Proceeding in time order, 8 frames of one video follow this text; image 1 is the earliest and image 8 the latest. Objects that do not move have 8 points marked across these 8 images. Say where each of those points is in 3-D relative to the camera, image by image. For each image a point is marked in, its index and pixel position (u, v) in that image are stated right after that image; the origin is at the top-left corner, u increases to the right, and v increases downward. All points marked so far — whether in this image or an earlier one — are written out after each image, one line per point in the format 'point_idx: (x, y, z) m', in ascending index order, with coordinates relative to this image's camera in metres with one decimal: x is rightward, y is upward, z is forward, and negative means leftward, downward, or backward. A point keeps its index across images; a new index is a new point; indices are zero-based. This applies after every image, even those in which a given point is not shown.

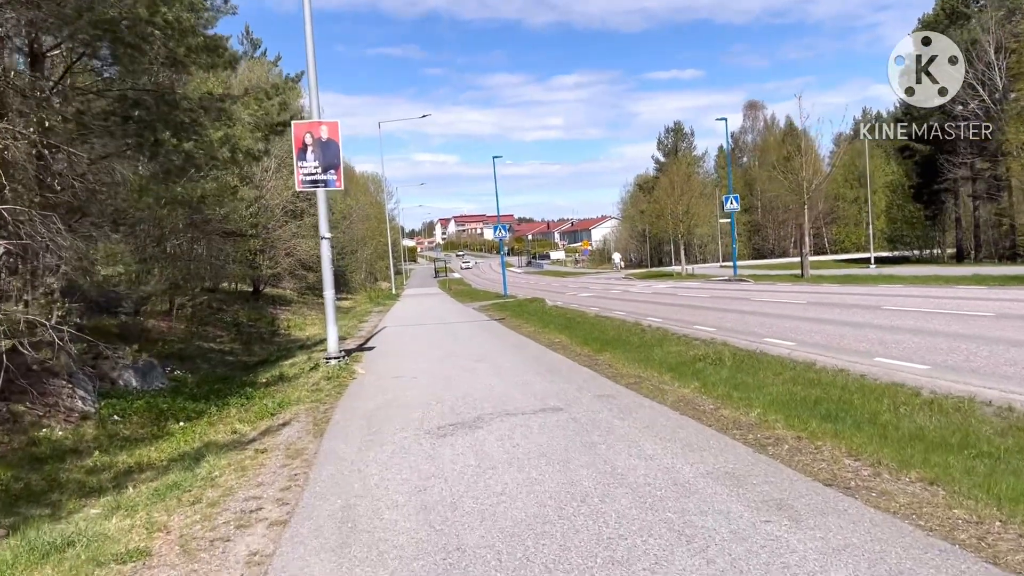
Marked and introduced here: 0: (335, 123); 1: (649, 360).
0: (-2.4, +2.3, +11.8) m
1: (+1.7, -0.9, +10.5) m
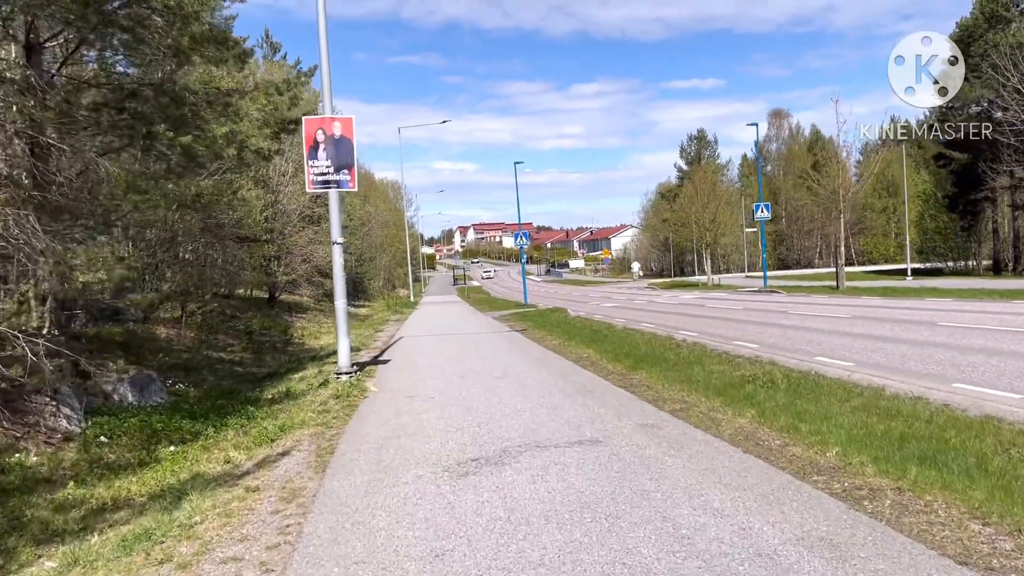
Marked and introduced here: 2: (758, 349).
0: (-2.1, +2.1, +10.9) m
1: (+2.0, -1.0, +9.4) m
2: (+3.5, -0.9, +12.2) m
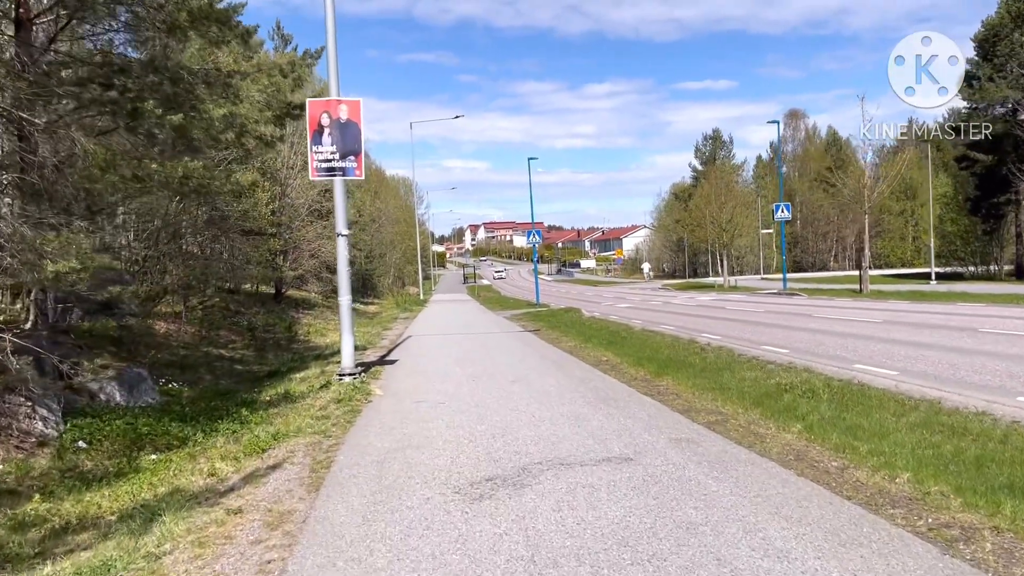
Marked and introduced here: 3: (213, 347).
0: (-1.8, +2.2, +10.2) m
1: (+2.1, -1.0, +8.7) m
2: (+3.7, -0.9, +11.4) m
3: (-6.1, -1.2, +17.6) m
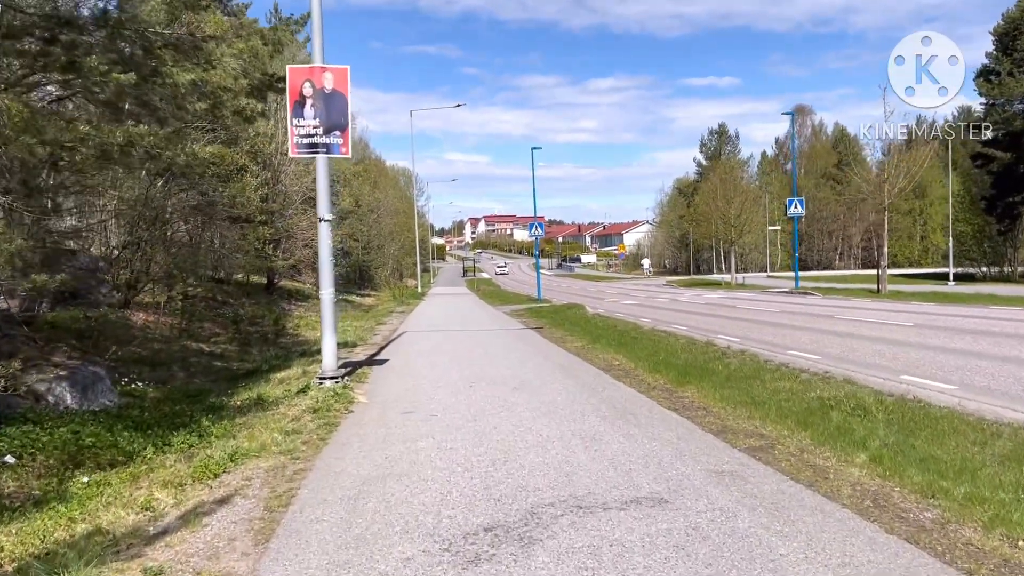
0: (-1.8, +2.3, +9.0) m
1: (+2.1, -1.0, +7.5) m
2: (+3.7, -0.9, +10.3) m
3: (-6.1, -1.0, +16.4) m
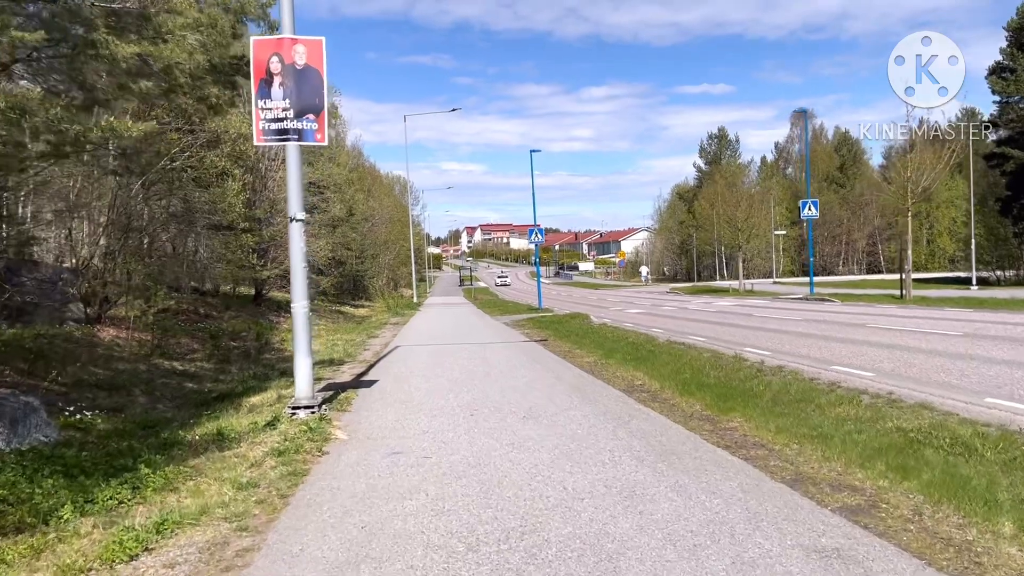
0: (-1.7, +2.2, +7.6) m
1: (+2.2, -1.1, +6.1) m
2: (+3.8, -0.9, +8.8) m
3: (-6.0, -1.2, +14.9) m
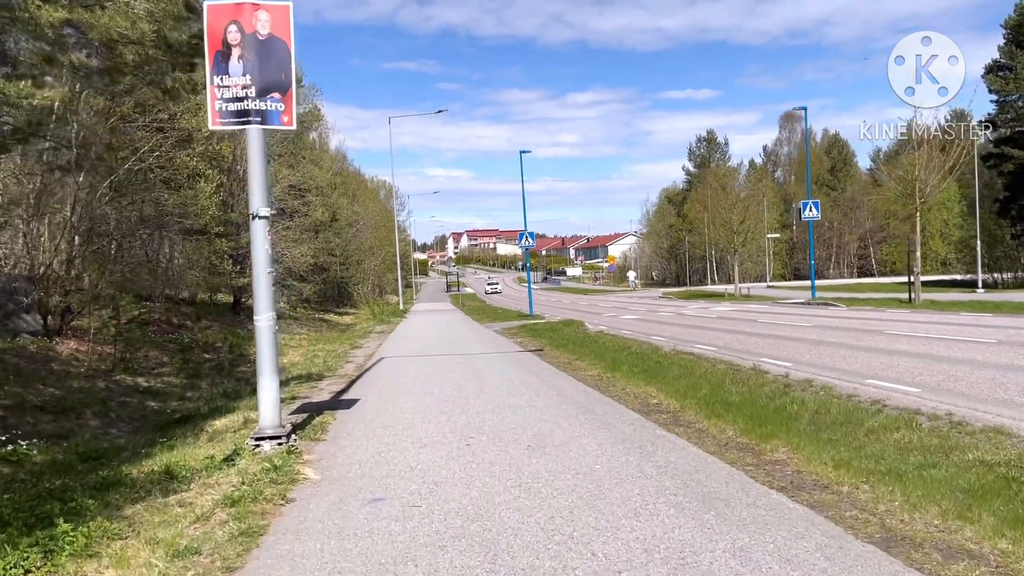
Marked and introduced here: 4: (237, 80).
0: (-1.7, +2.1, +6.5) m
1: (+2.3, -1.1, +5.0) m
2: (+3.8, -1.0, +7.8) m
3: (-6.1, -1.4, +13.7) m
4: (-2.1, +1.6, +6.5) m
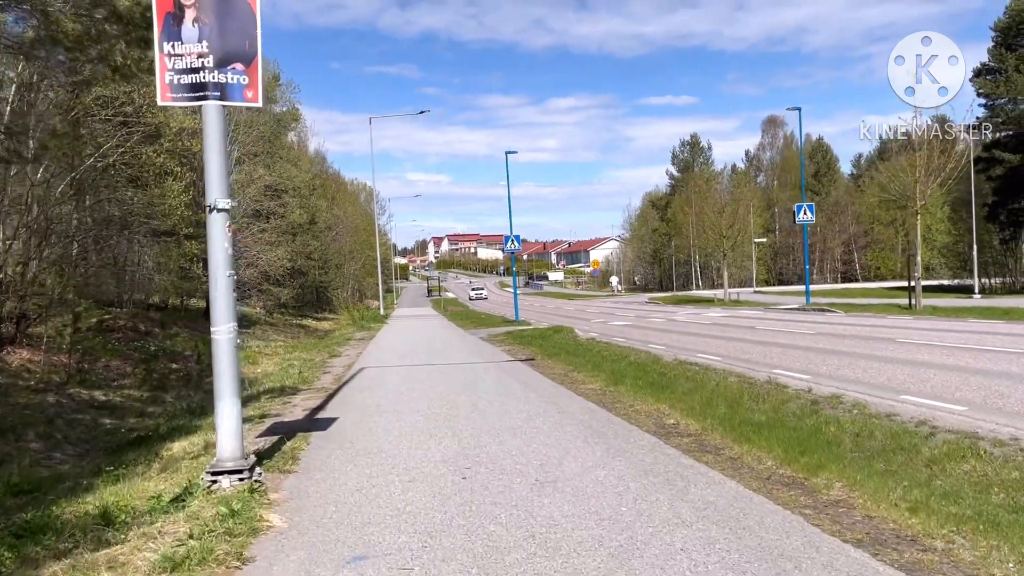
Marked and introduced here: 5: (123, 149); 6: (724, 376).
0: (-1.7, +2.1, +5.5) m
1: (+2.3, -1.2, +4.1) m
2: (+3.8, -1.0, +6.9) m
3: (-6.3, -1.5, +12.6) m
4: (-2.0, +1.5, +5.5) m
5: (-6.9, +2.4, +15.2) m
6: (+2.6, -1.1, +10.7) m
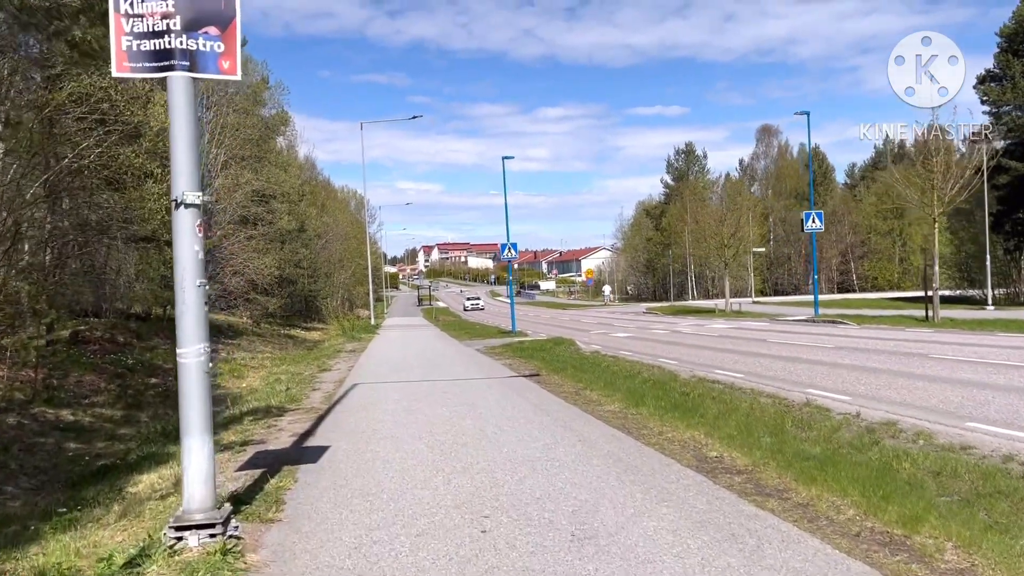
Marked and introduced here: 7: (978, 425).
0: (-1.5, +2.0, +4.5) m
1: (+2.5, -1.2, +3.1) m
2: (+3.9, -1.1, +5.9) m
3: (-6.2, -1.6, +11.5) m
4: (-1.9, +1.5, +4.5) m
5: (-6.8, +2.3, +14.1) m
6: (+2.7, -1.2, +9.7) m
7: (+4.0, -1.1, +7.3) m
